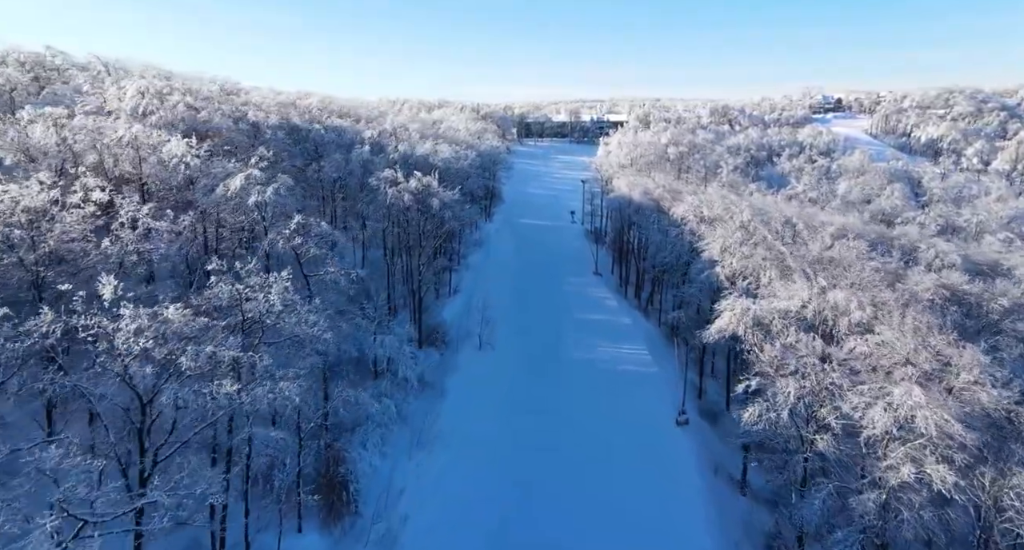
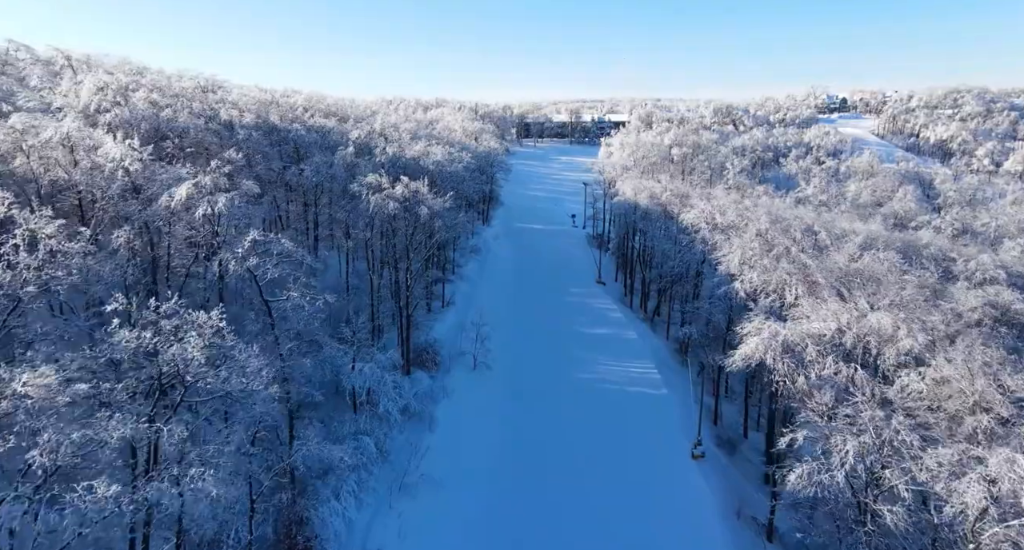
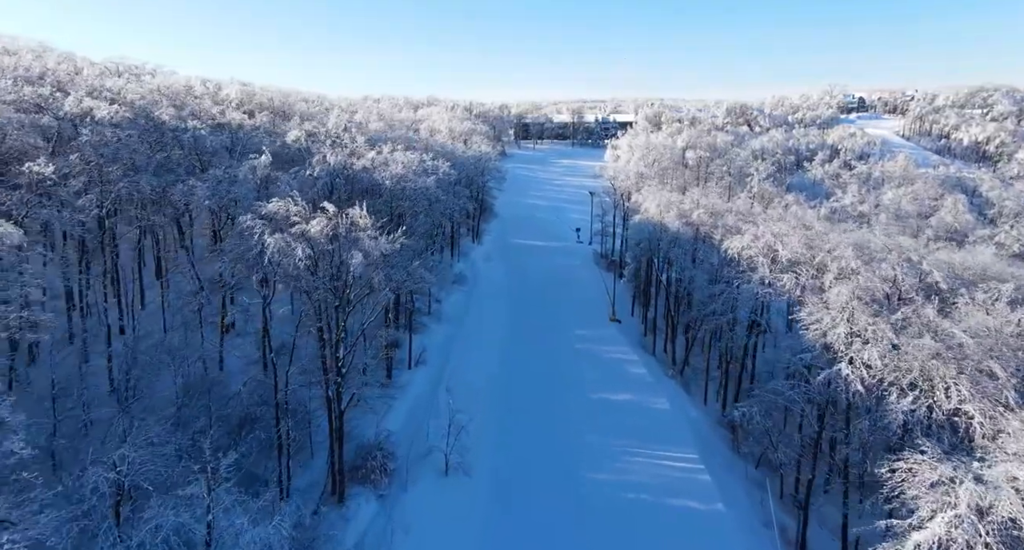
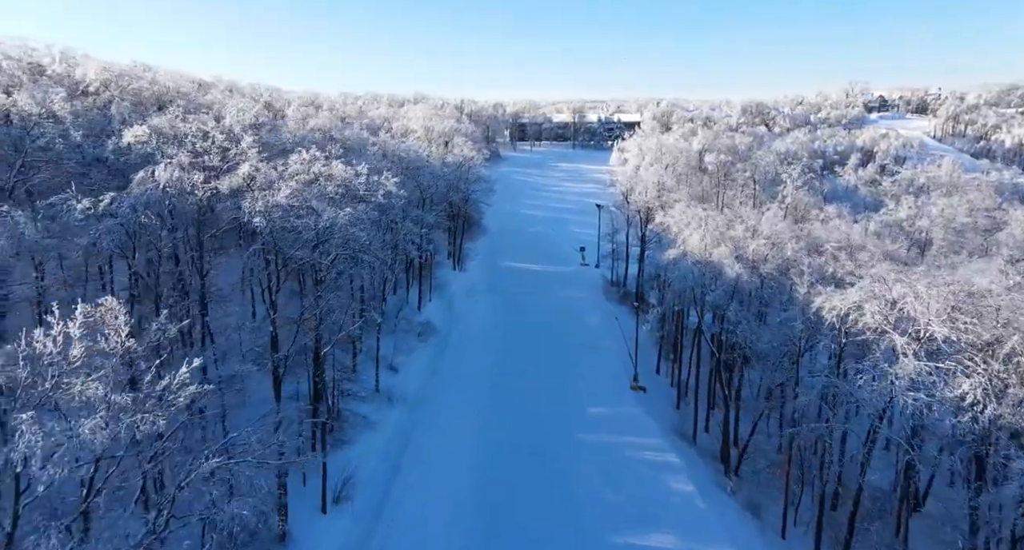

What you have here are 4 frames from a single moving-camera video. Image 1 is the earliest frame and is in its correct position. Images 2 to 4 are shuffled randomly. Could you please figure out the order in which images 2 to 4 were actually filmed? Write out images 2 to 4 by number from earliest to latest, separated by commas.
2, 3, 4
